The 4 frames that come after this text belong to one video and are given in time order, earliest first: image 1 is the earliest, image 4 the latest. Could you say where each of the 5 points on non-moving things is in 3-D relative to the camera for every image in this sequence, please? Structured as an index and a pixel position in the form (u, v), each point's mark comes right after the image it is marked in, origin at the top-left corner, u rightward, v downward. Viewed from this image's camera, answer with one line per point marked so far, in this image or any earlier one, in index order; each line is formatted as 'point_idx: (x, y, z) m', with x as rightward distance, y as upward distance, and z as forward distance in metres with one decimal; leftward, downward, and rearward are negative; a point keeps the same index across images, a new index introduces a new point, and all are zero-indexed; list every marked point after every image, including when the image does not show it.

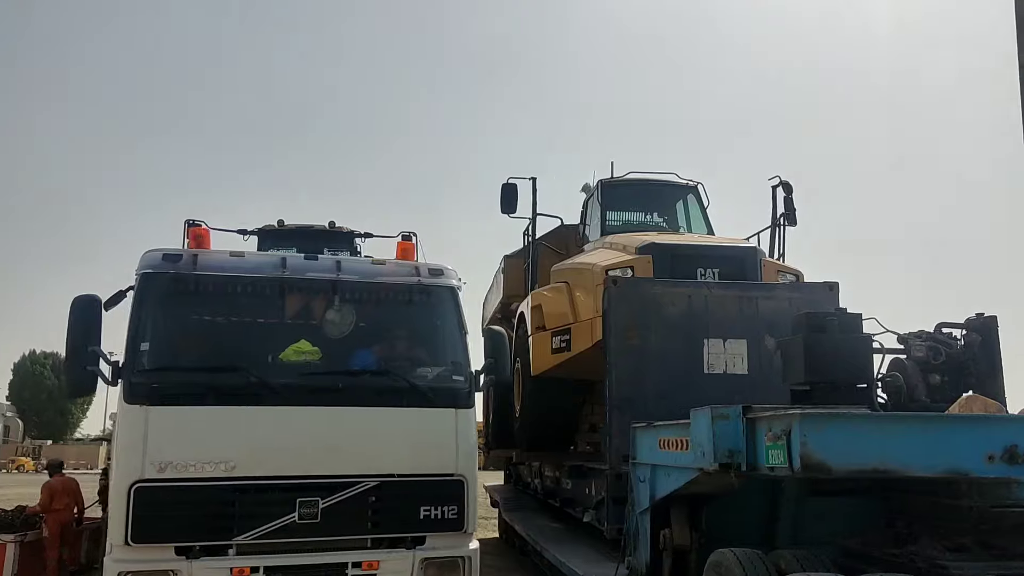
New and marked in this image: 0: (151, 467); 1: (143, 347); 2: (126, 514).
0: (-1.6, -0.8, +4.0) m
1: (-1.7, -0.3, +4.2) m
2: (-1.7, -1.0, +3.9) m
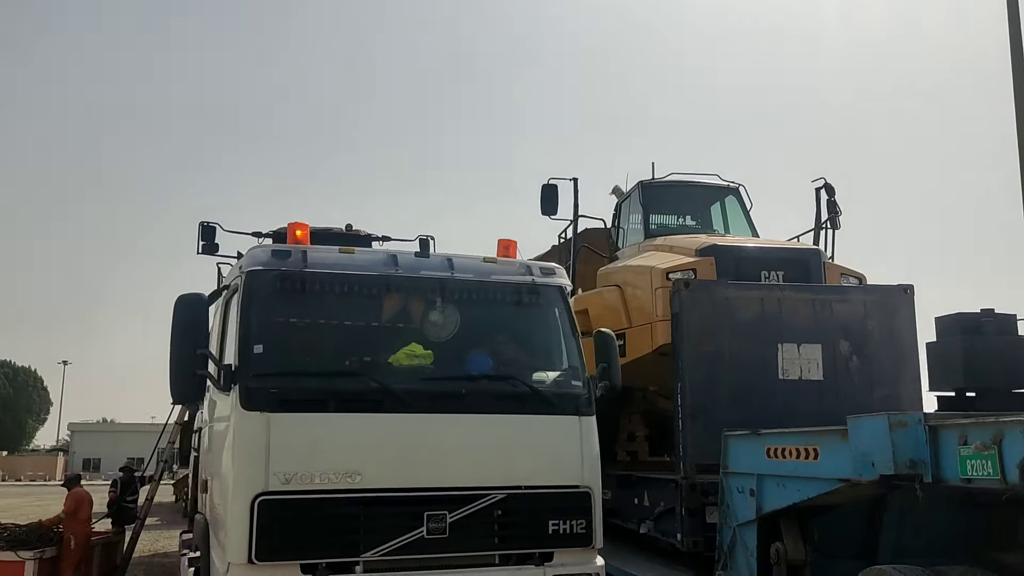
0: (-1.0, -0.8, +3.7) m
1: (-1.1, -0.3, +3.9) m
2: (-1.1, -1.0, +3.6) m
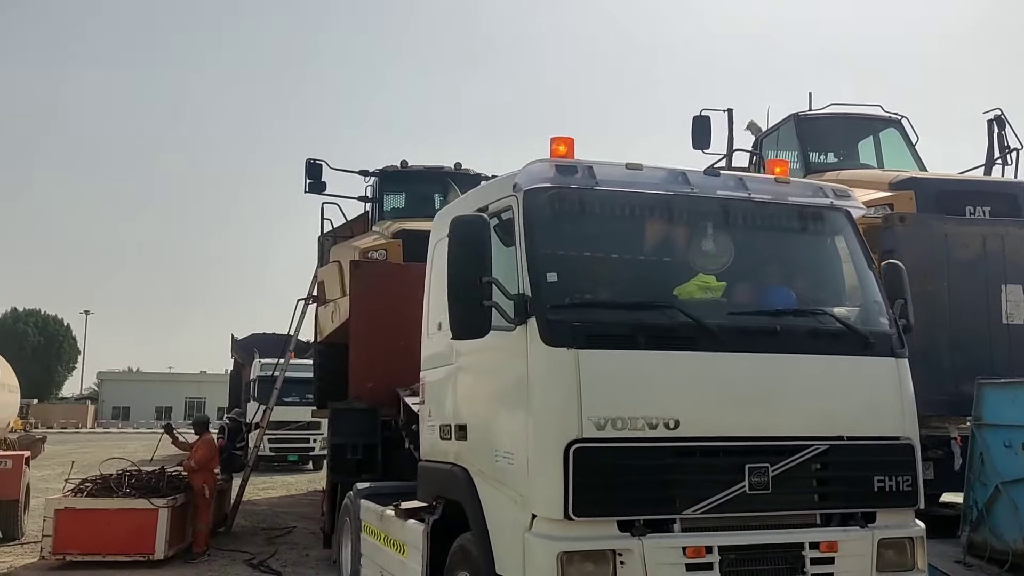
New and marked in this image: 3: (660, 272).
0: (+0.3, -0.5, +3.2) m
1: (+0.1, 0.0, +3.4) m
2: (+0.2, -0.7, +3.1) m
3: (+0.6, +0.1, +3.6) m
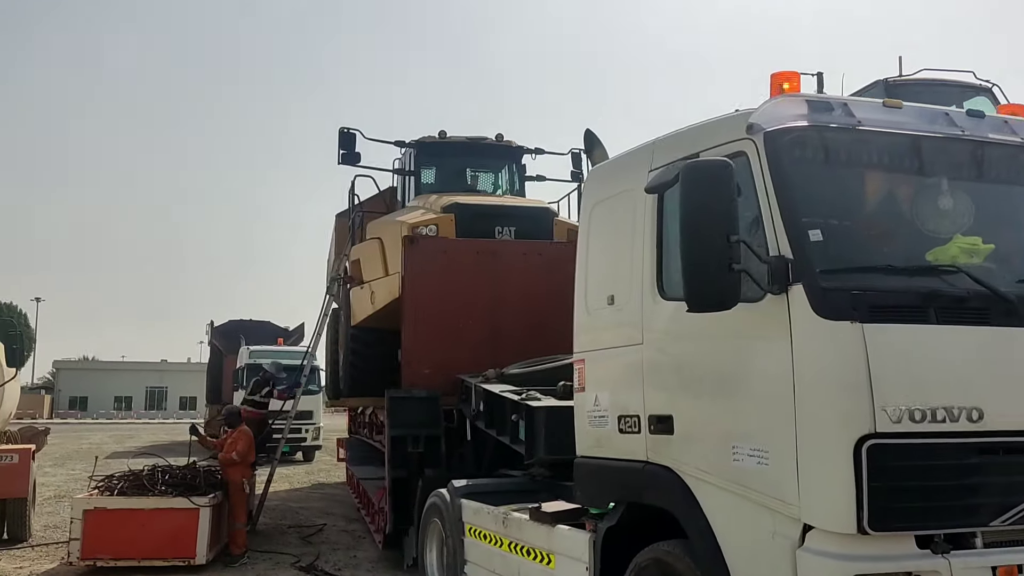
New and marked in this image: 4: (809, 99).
0: (+1.1, -0.4, +2.6) m
1: (+0.9, +0.2, +2.8) m
2: (+1.0, -0.6, +2.5) m
3: (+1.4, +0.2, +3.0) m
4: (+1.0, +0.6, +3.1) m
